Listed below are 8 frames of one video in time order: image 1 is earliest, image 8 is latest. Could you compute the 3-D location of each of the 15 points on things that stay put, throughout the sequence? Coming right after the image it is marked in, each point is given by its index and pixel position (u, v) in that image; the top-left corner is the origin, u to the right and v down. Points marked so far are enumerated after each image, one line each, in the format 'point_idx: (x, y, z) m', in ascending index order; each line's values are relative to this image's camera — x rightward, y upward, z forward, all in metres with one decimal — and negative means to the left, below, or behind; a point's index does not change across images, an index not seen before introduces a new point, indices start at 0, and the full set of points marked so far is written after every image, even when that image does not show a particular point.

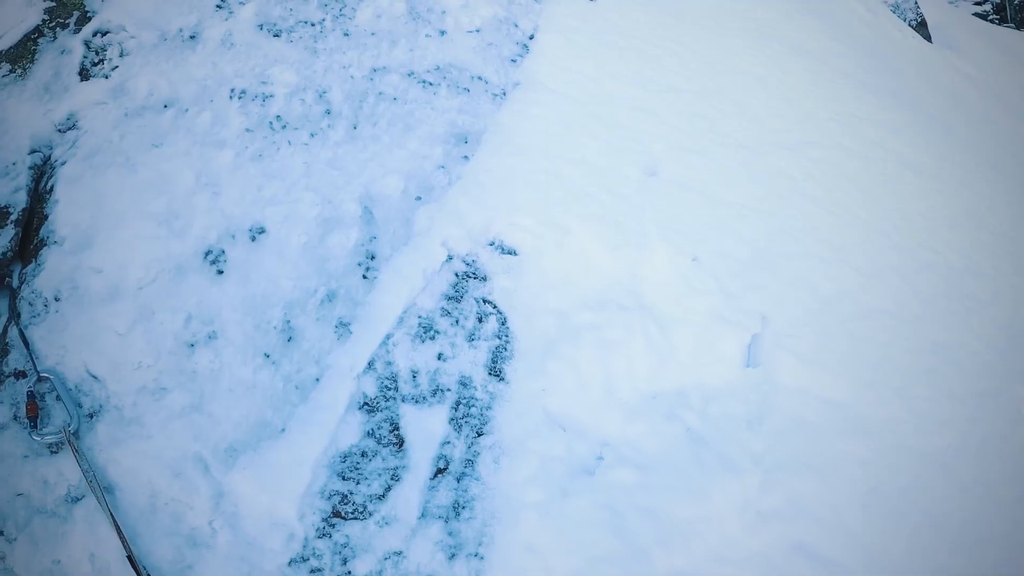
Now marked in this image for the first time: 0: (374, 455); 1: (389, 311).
0: (-0.5, -0.6, +3.1) m
1: (-0.4, -0.1, +3.4) m
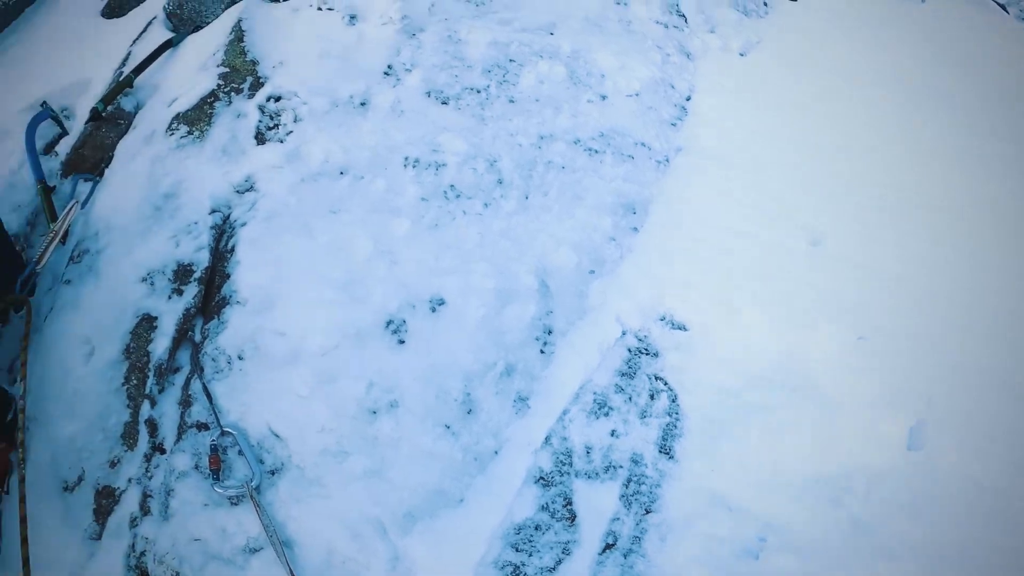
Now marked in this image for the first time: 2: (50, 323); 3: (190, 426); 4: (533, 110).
0: (+0.1, -0.9, +3.1) m
1: (+0.2, -0.4, +3.4) m
2: (-1.9, -0.1, +3.5) m
3: (-1.2, -0.5, +3.2) m
4: (+0.2, +0.9, +4.7) m
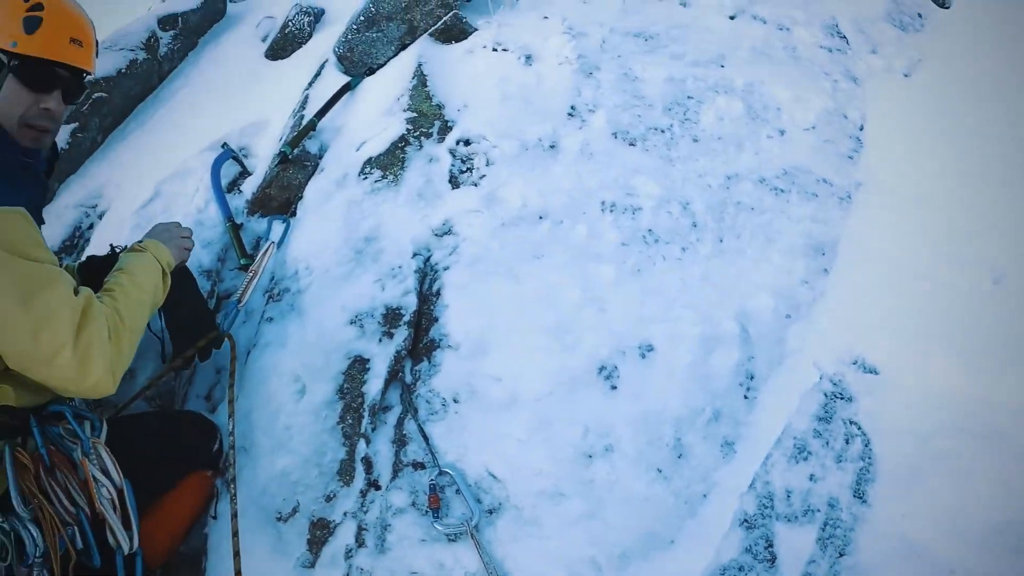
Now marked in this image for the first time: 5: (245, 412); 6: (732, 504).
0: (+0.9, -1.0, +3.2) m
1: (+1.0, -0.6, +3.5) m
2: (-1.1, -0.3, +3.7) m
3: (-0.4, -0.7, +3.4) m
4: (+1.1, +0.7, +4.7) m
5: (-1.1, -0.5, +3.6) m
6: (+0.8, -0.8, +3.4) m
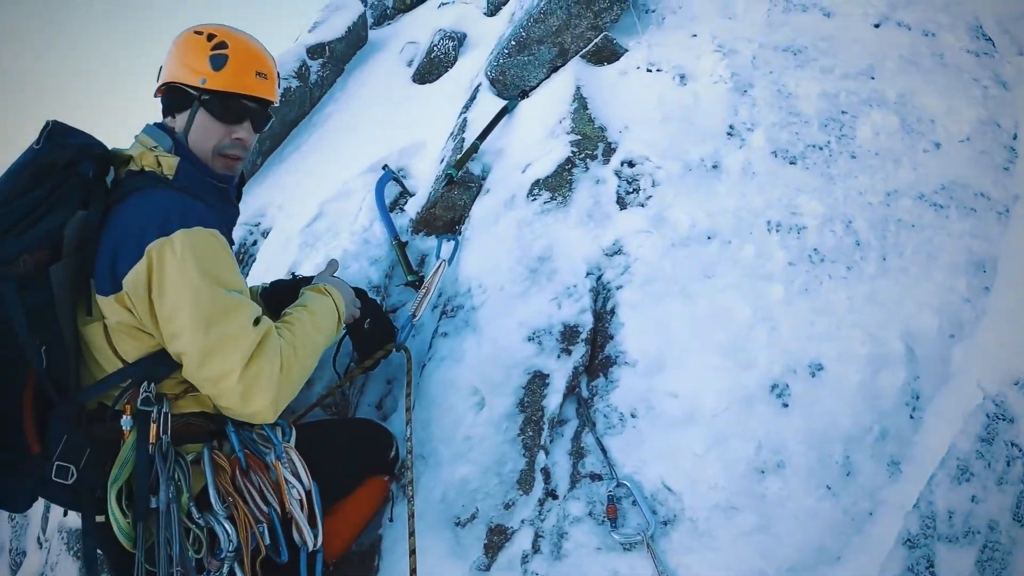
0: (+1.6, -1.1, +3.2) m
1: (+1.7, -0.6, +3.5) m
2: (-0.3, -0.4, +3.9) m
3: (+0.3, -0.8, +3.6) m
4: (+2.0, +0.7, +4.7) m
5: (-0.4, -0.6, +3.8) m
6: (+1.5, -0.9, +3.4) m
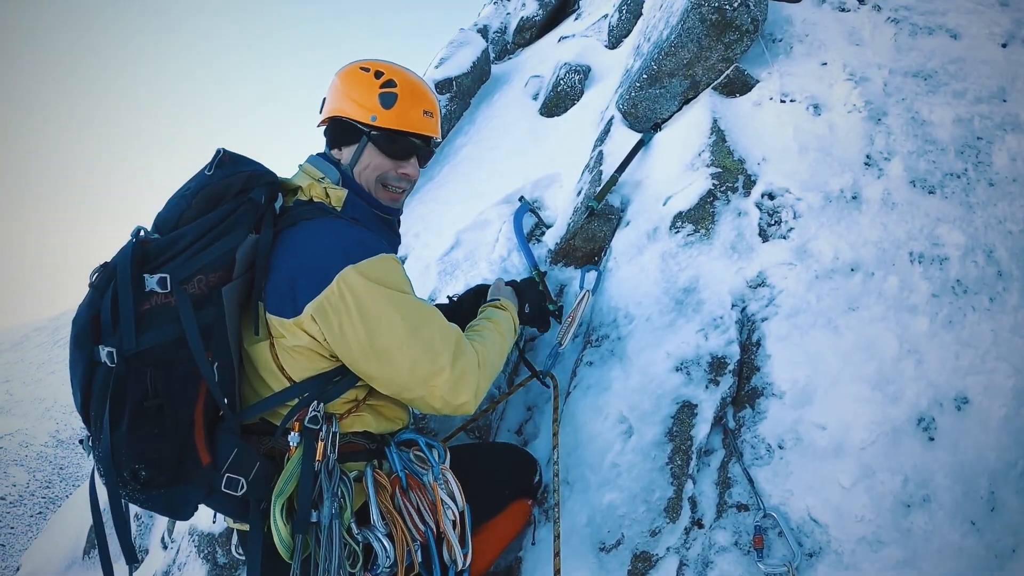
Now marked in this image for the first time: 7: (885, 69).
0: (+2.1, -1.2, +3.1) m
1: (+2.3, -0.8, +3.4) m
2: (+0.3, -0.5, +4.1) m
3: (+0.9, -0.9, +3.6) m
4: (+2.7, +0.5, +4.6) m
5: (+0.3, -0.7, +3.9) m
6: (+2.1, -1.1, +3.4) m
7: (+2.3, +1.4, +5.4) m
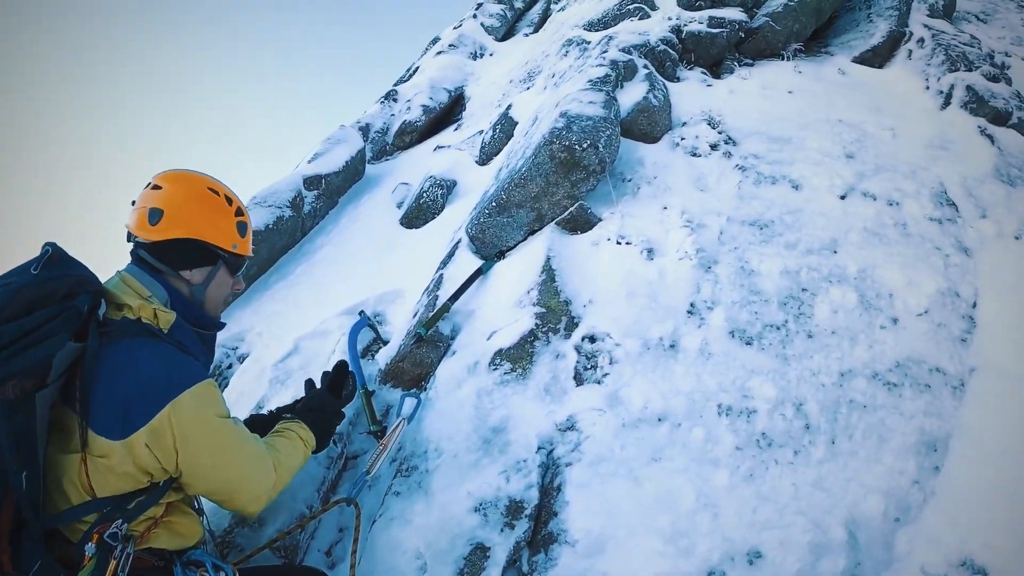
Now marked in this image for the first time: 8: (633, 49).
0: (+1.2, -1.9, +3.2) m
1: (+1.4, -1.5, +3.5) m
2: (-0.6, -1.2, +4.0) m
3: (0.0, -1.5, +3.6) m
4: (+1.8, -0.4, +4.9) m
5: (-0.7, -1.3, +3.9) m
6: (+1.2, -1.8, +3.5) m
7: (+1.4, +0.5, +5.7) m
8: (+1.1, +2.2, +8.0) m
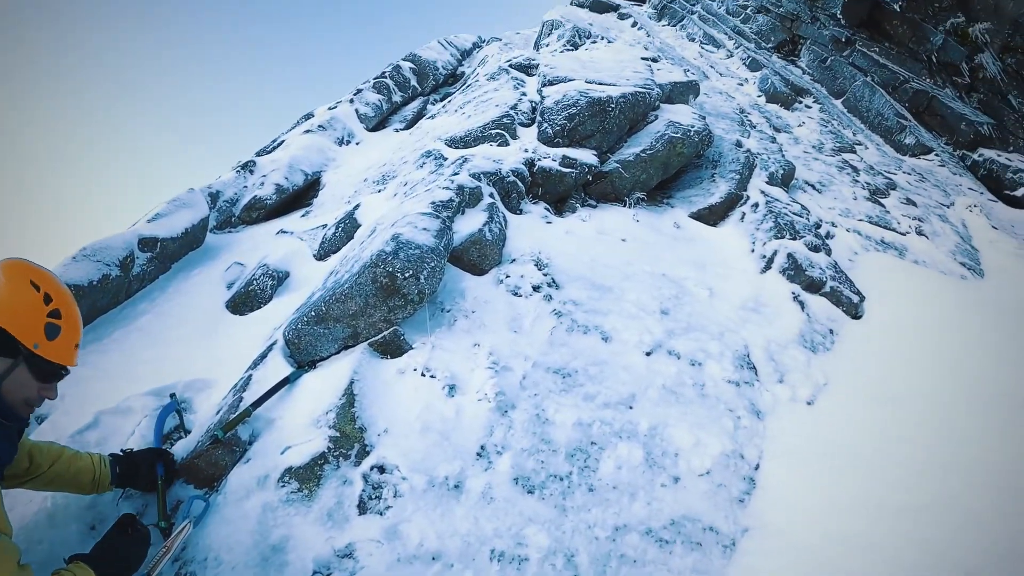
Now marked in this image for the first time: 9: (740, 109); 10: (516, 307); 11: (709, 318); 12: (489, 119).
0: (0.0, -2.6, +3.2) m
1: (+0.2, -2.3, +3.6) m
2: (-1.8, -1.6, +3.8) m
3: (-1.2, -2.1, +3.5) m
4: (+0.5, -1.3, +5.1) m
5: (-1.8, -1.8, +3.6) m
6: (0.0, -2.5, +3.5) m
7: (+0.1, -0.5, +6.0) m
8: (-0.3, +1.1, +8.3) m
9: (+4.5, +3.5, +17.0) m
10: (0.0, -0.2, +6.8) m
11: (+1.7, -0.3, +7.7) m
12: (-0.3, +2.1, +10.8) m
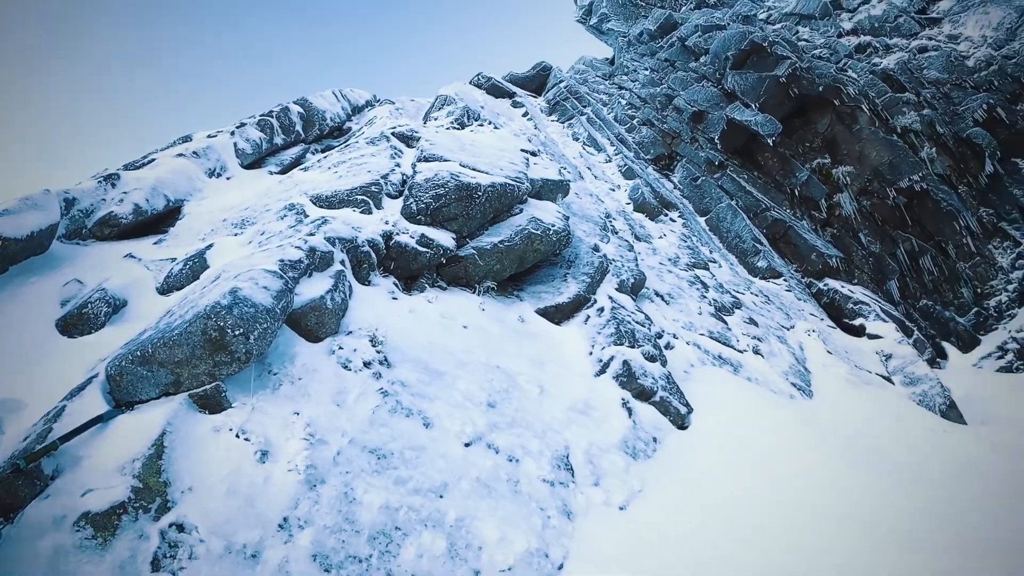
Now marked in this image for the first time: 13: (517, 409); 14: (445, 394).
0: (-1.1, -2.9, +3.0) m
1: (-0.9, -2.6, +3.5) m
2: (-2.8, -1.7, +3.4) m
3: (-2.2, -2.2, +3.1) m
4: (-0.7, -1.8, +5.1) m
5: (-2.8, -1.8, +3.2) m
6: (-1.1, -2.8, +3.3) m
7: (-1.1, -1.0, +5.9) m
8: (-1.7, +0.4, +8.4) m
9: (+1.9, +1.5, +17.9) m
10: (-1.3, -0.7, +6.7) m
11: (+0.2, -1.2, +7.9) m
12: (-1.9, +1.3, +10.9) m
13: (0.0, -1.1, +7.8) m
14: (-0.5, -0.9, +7.5) m
